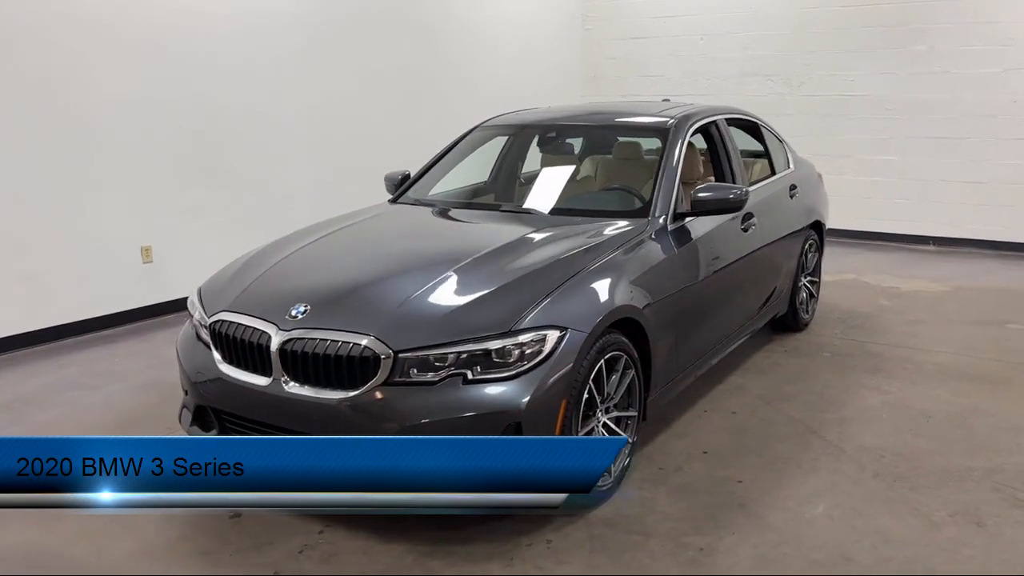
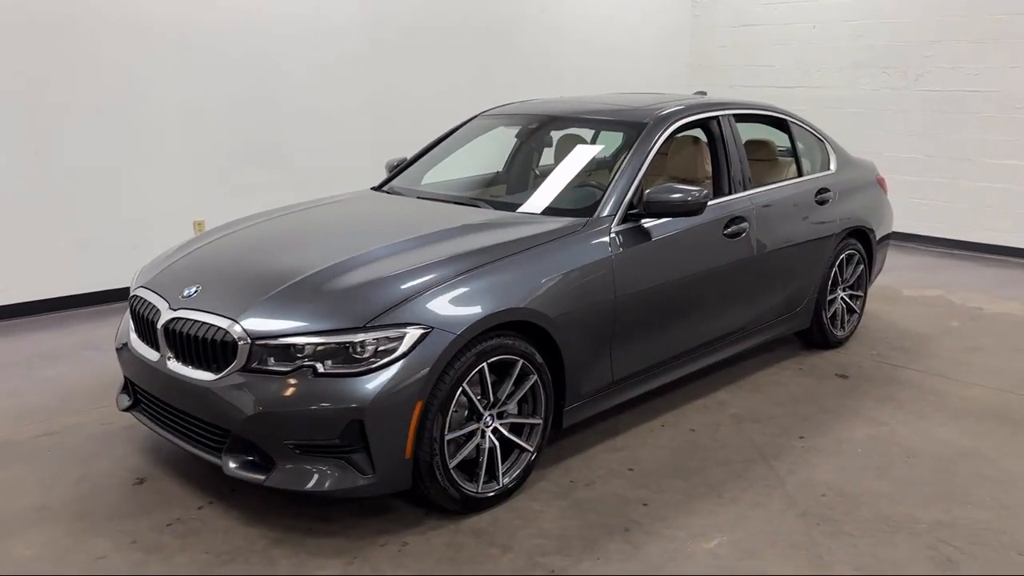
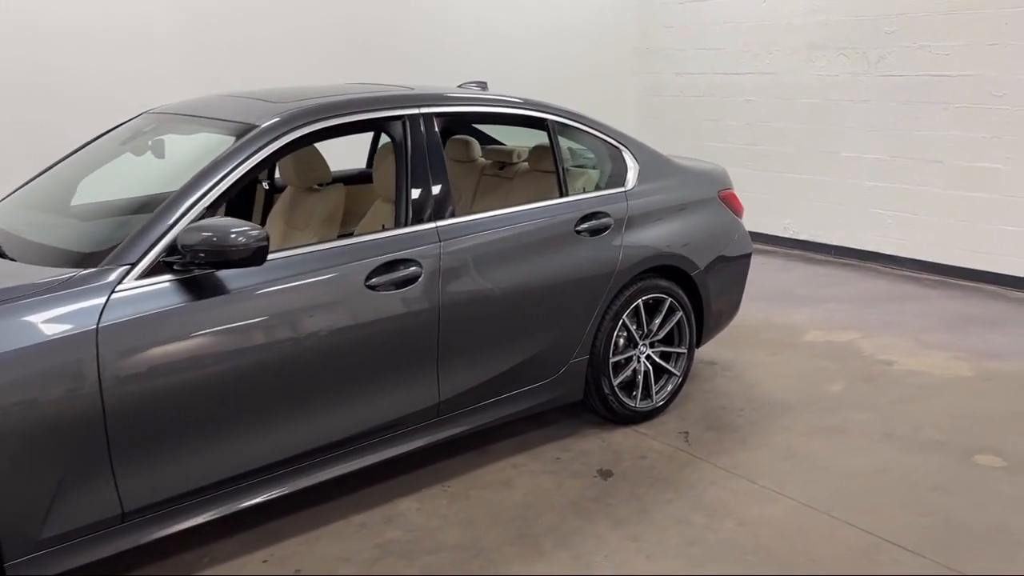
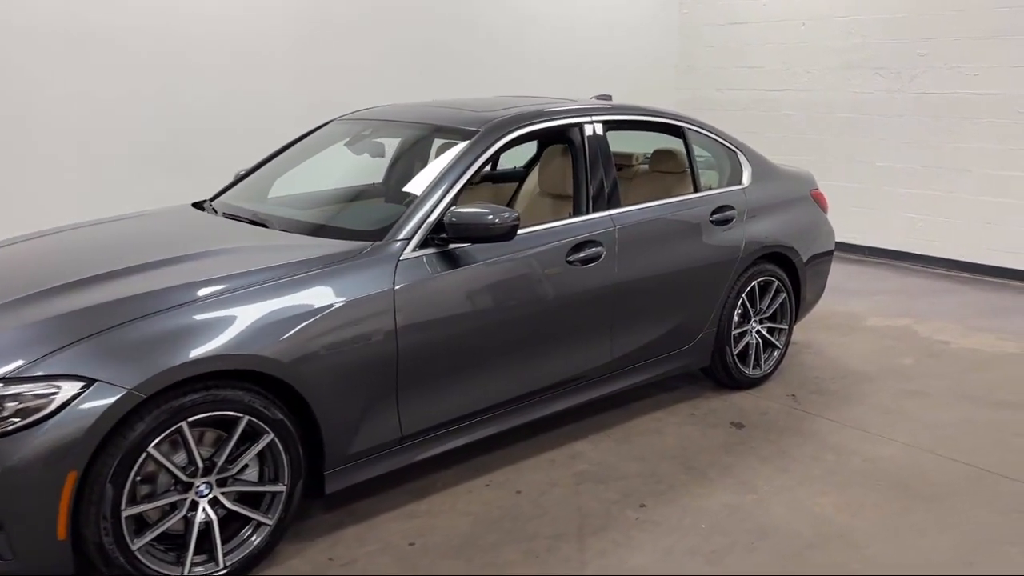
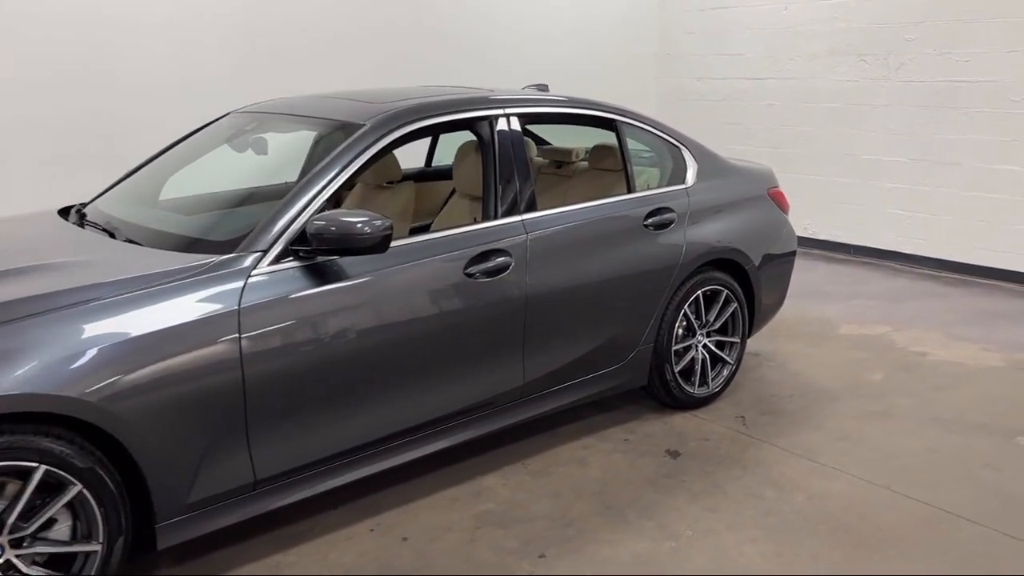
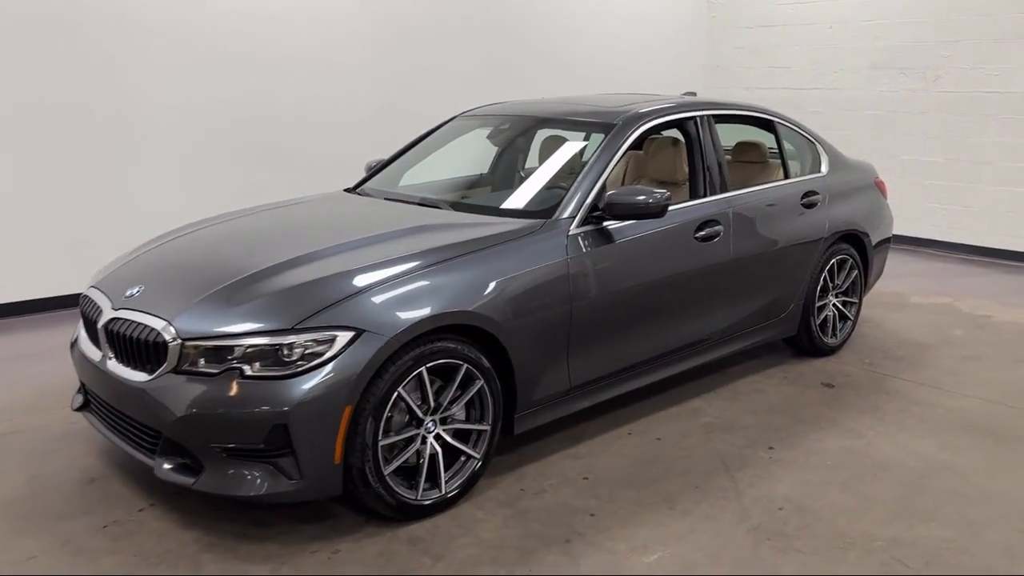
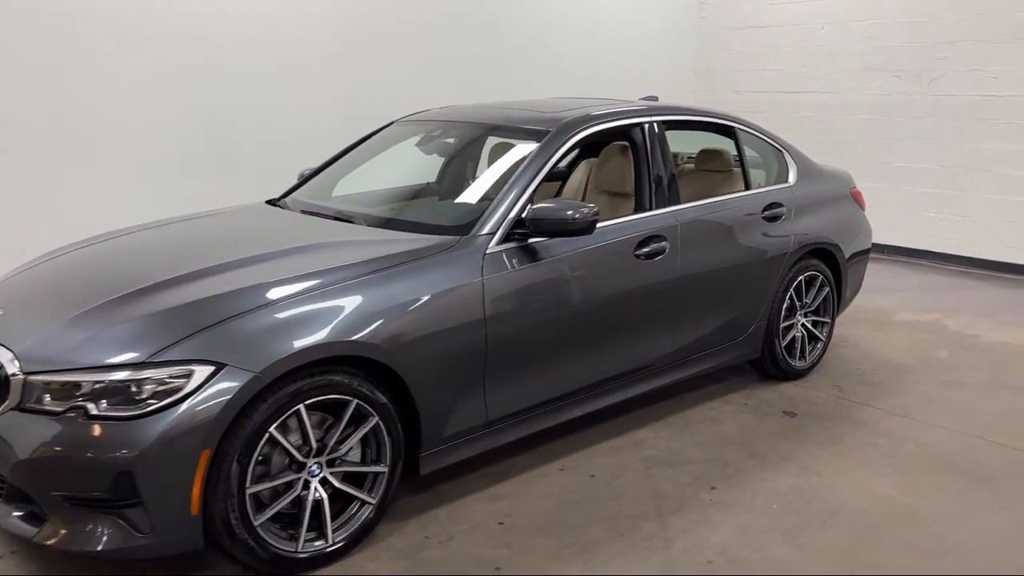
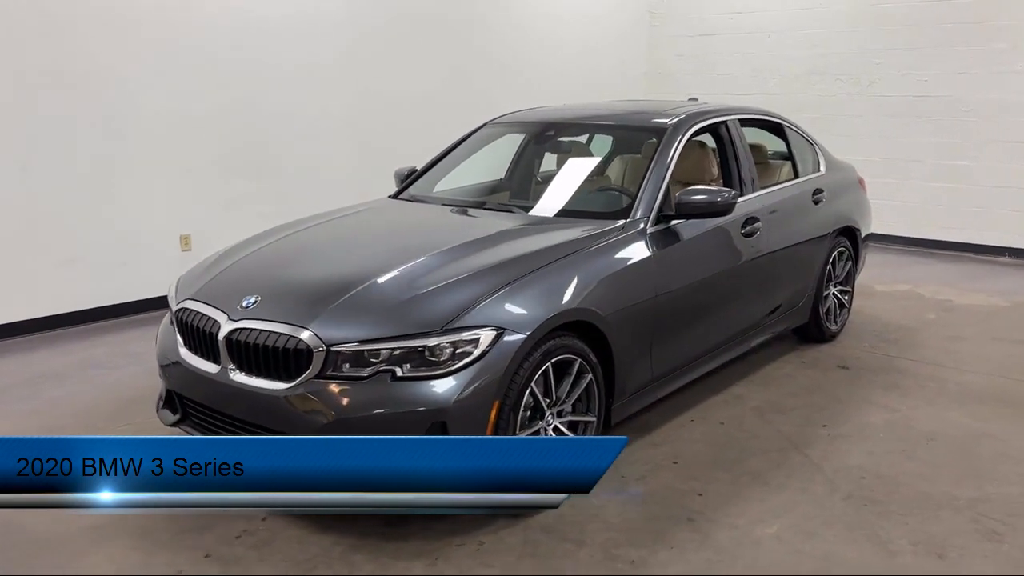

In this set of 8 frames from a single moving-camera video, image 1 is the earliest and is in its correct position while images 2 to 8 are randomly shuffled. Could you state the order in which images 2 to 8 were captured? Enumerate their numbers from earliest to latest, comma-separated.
8, 2, 6, 7, 4, 5, 3
